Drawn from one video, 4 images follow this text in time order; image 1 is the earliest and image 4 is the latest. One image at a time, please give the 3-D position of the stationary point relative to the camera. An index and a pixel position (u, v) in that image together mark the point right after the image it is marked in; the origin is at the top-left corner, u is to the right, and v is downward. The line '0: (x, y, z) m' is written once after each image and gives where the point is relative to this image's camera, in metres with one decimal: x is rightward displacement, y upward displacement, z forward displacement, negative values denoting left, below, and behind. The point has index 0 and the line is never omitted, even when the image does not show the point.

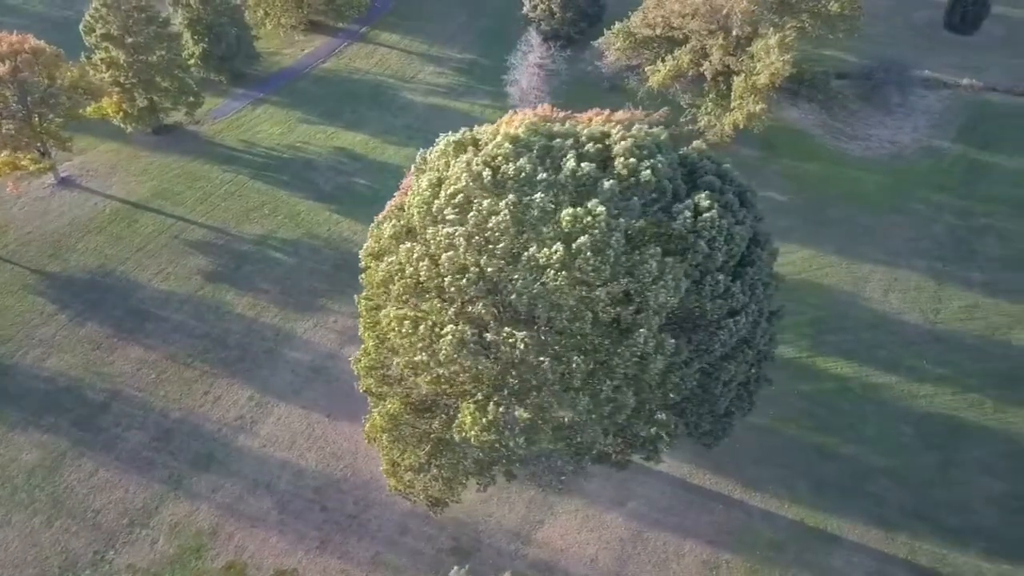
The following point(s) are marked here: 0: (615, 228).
0: (+2.4, +1.4, +19.7) m
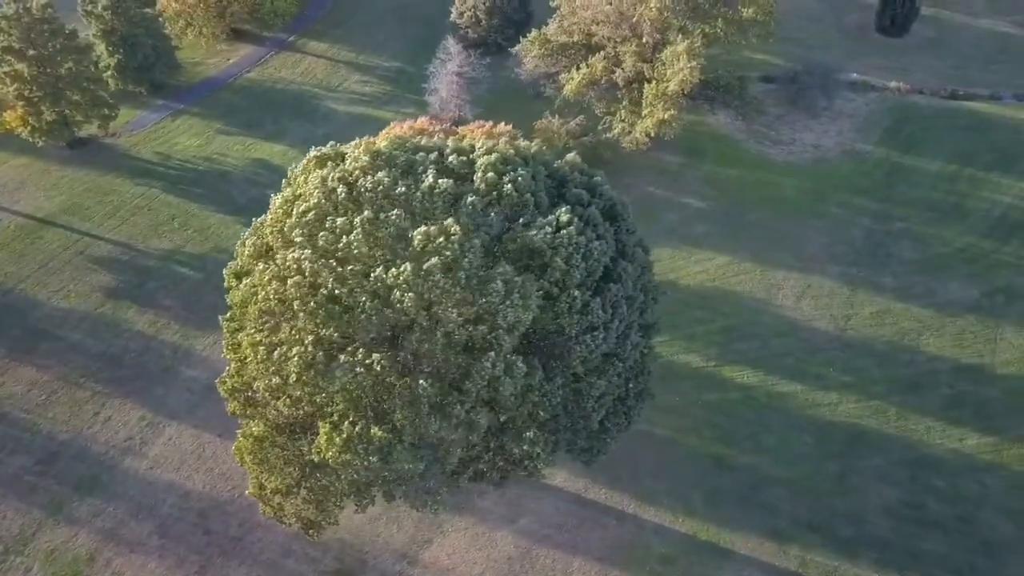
0: (-1.2, +1.0, +19.3) m
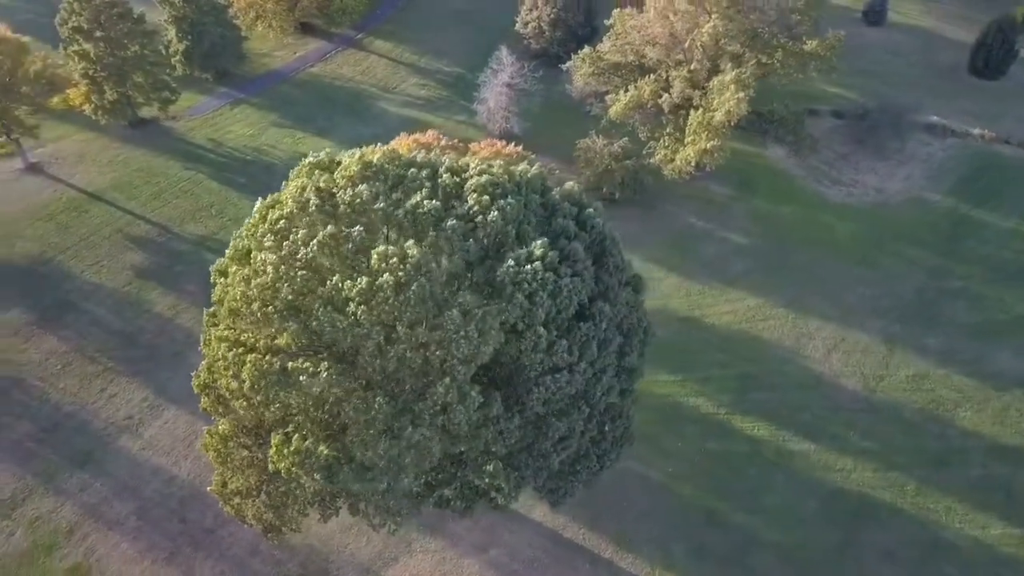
0: (-1.9, +0.4, +18.8) m
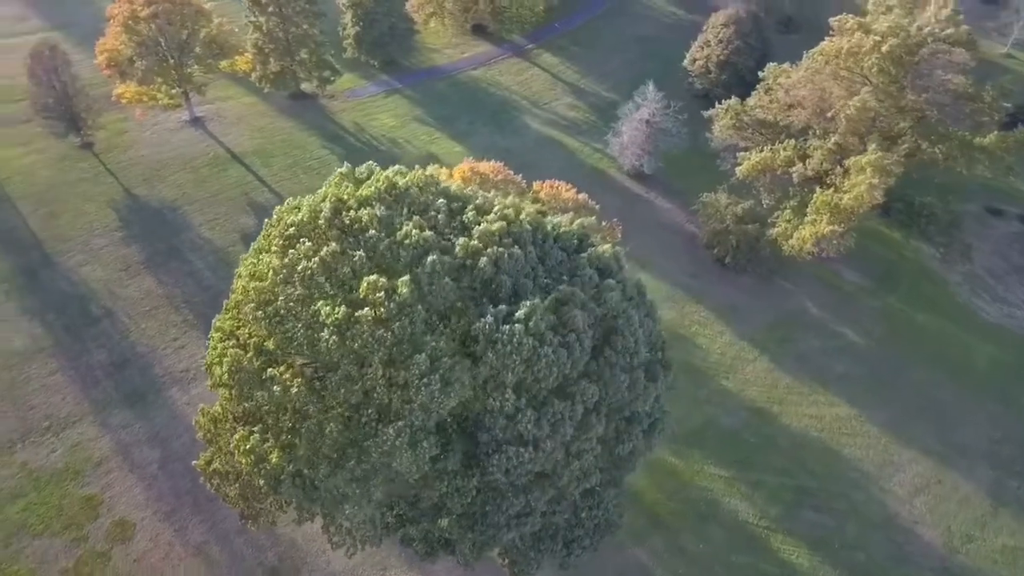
0: (-2.4, -0.5, +18.1) m
